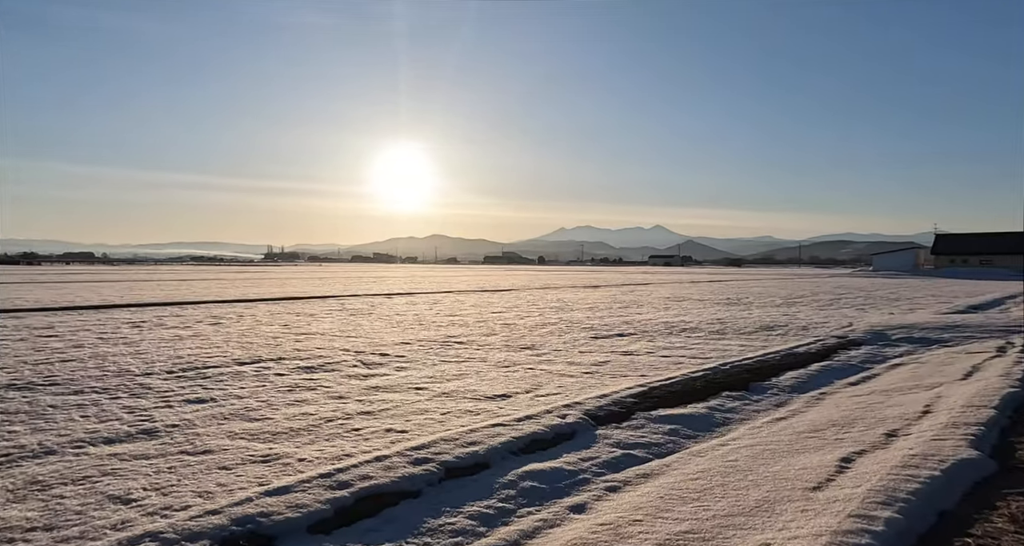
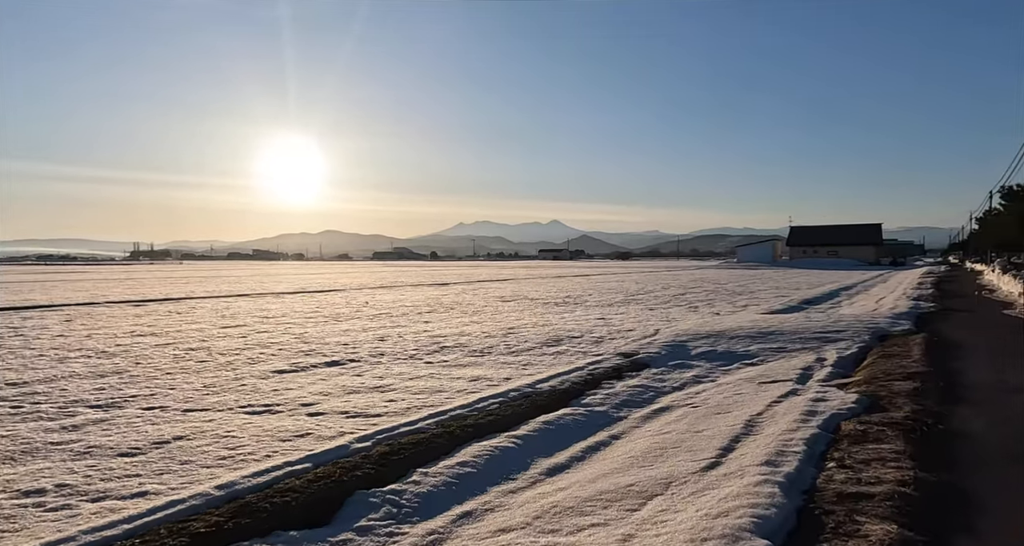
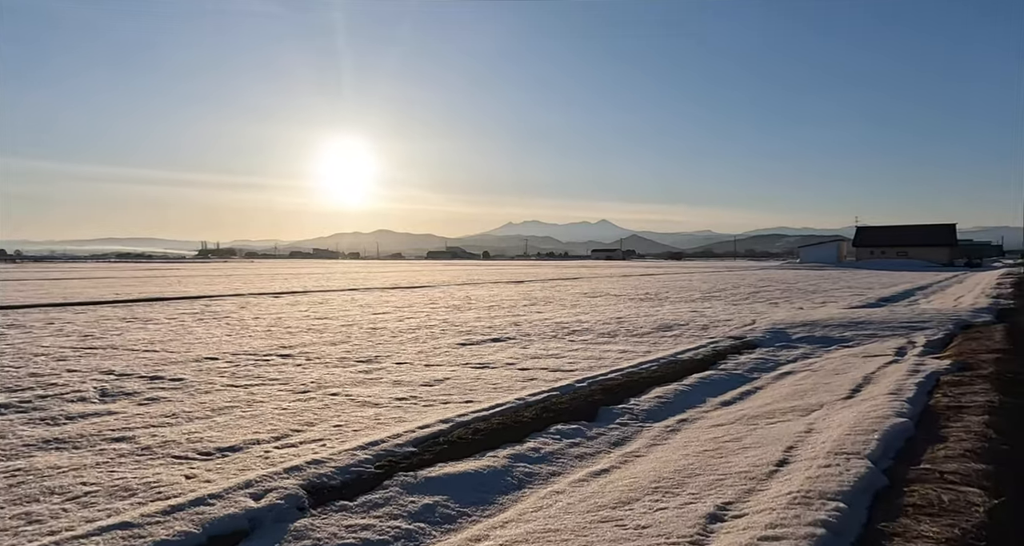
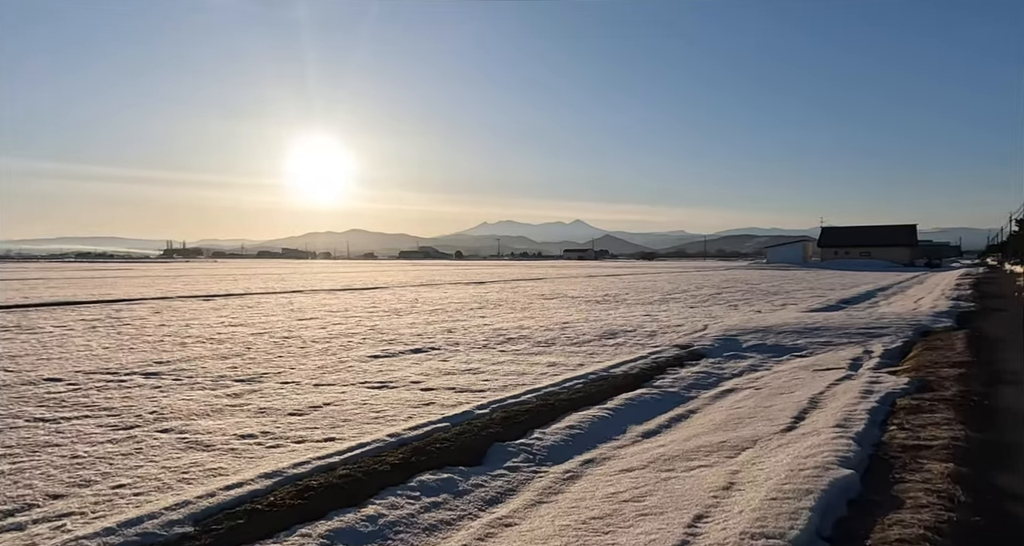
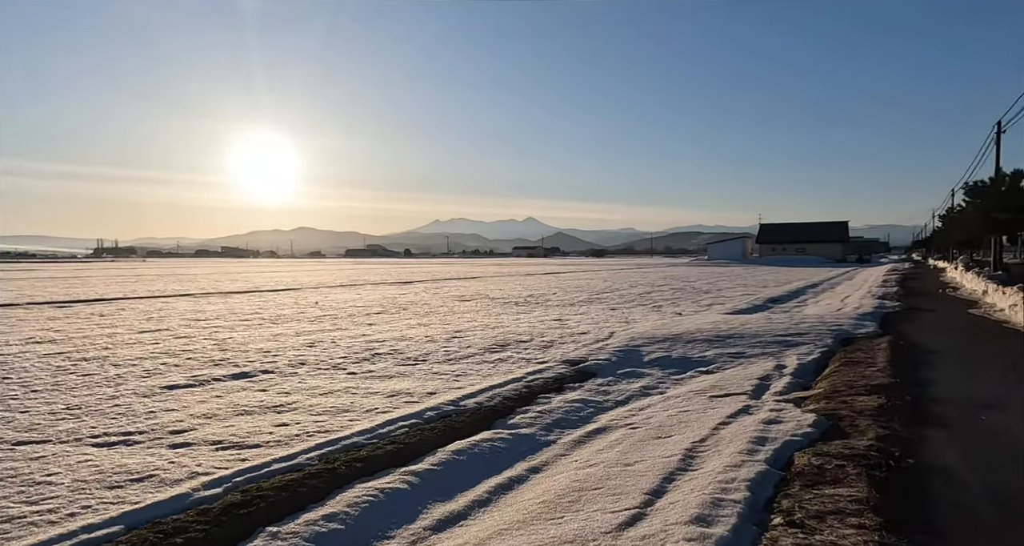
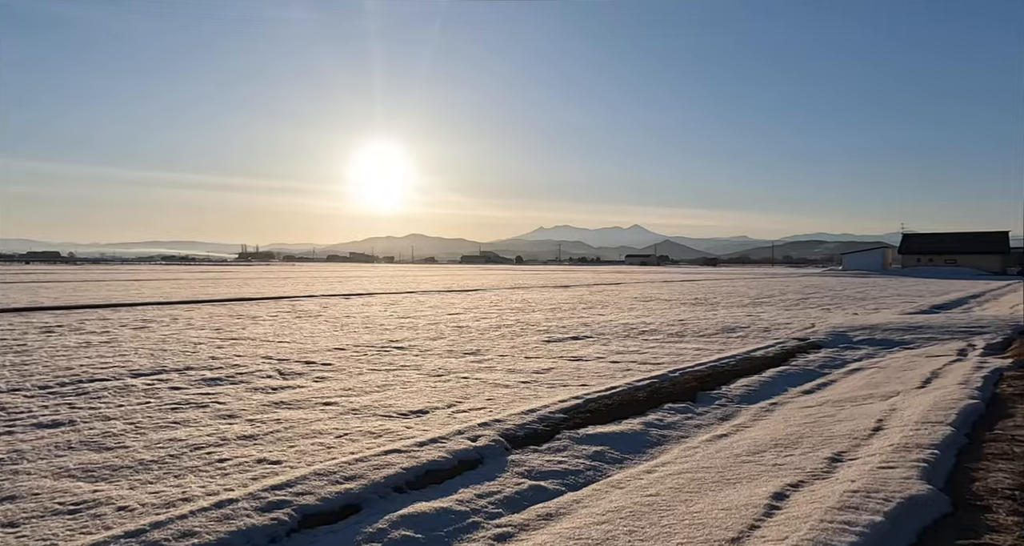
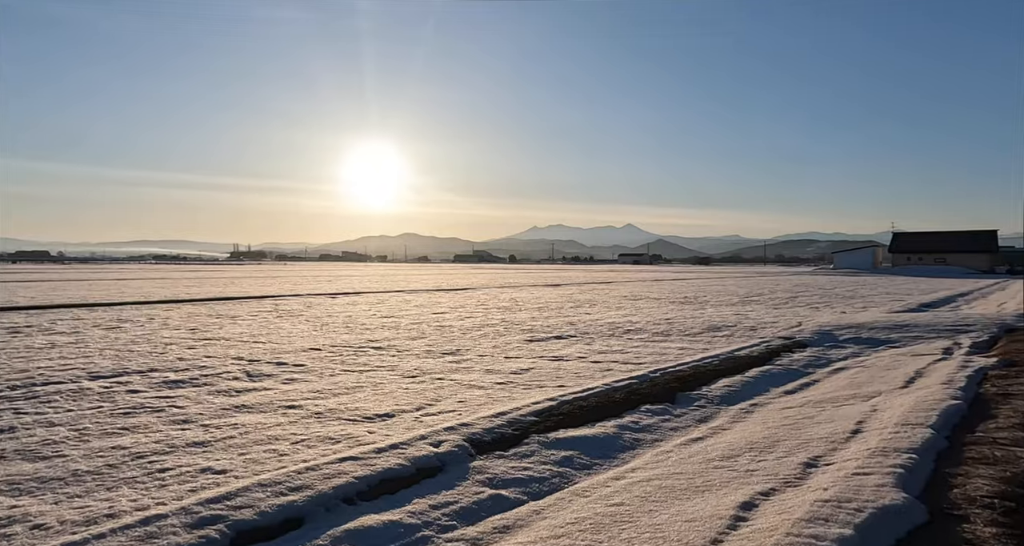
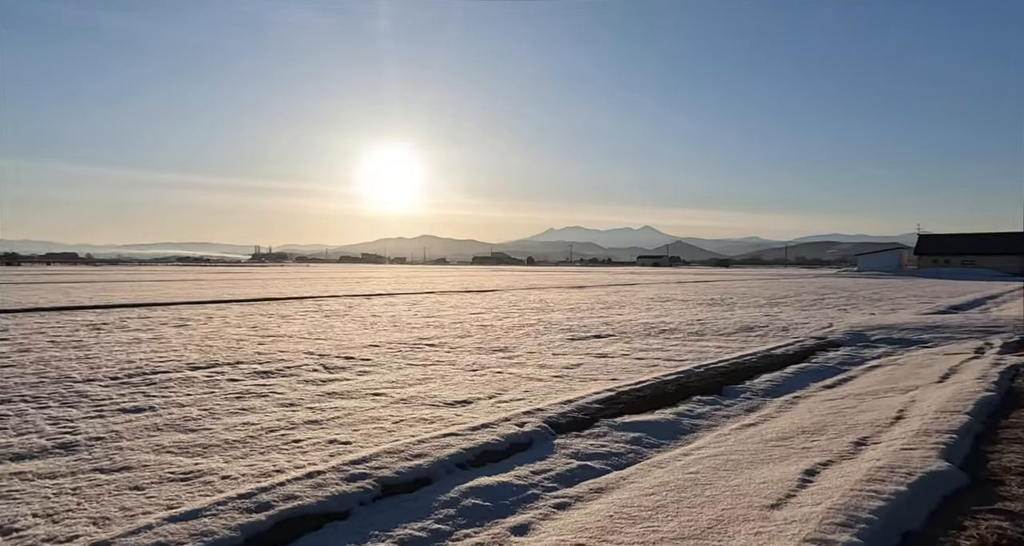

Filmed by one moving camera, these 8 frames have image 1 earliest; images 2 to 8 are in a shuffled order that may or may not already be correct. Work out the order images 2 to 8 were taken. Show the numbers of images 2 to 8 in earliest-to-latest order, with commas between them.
8, 6, 7, 3, 4, 2, 5
